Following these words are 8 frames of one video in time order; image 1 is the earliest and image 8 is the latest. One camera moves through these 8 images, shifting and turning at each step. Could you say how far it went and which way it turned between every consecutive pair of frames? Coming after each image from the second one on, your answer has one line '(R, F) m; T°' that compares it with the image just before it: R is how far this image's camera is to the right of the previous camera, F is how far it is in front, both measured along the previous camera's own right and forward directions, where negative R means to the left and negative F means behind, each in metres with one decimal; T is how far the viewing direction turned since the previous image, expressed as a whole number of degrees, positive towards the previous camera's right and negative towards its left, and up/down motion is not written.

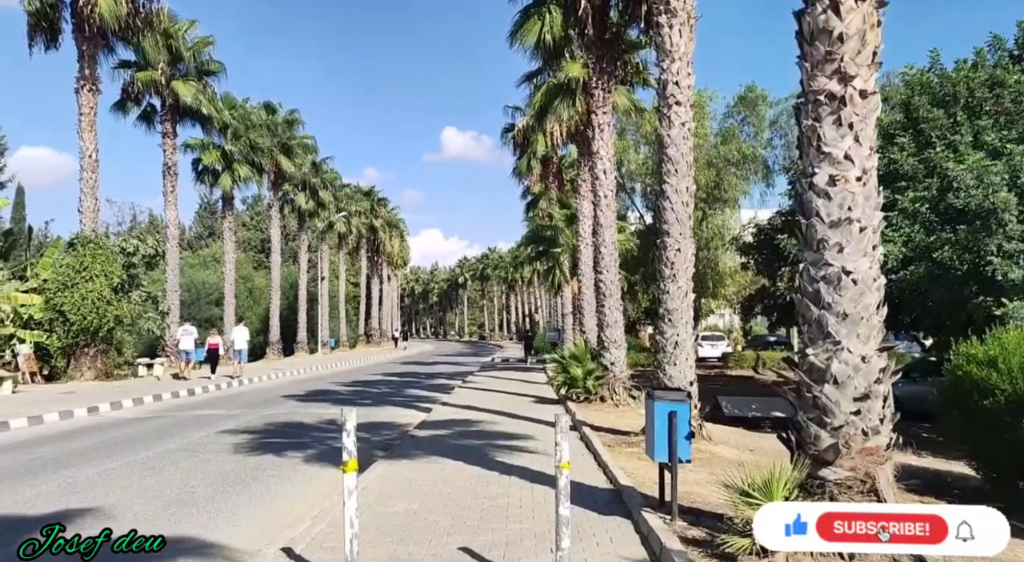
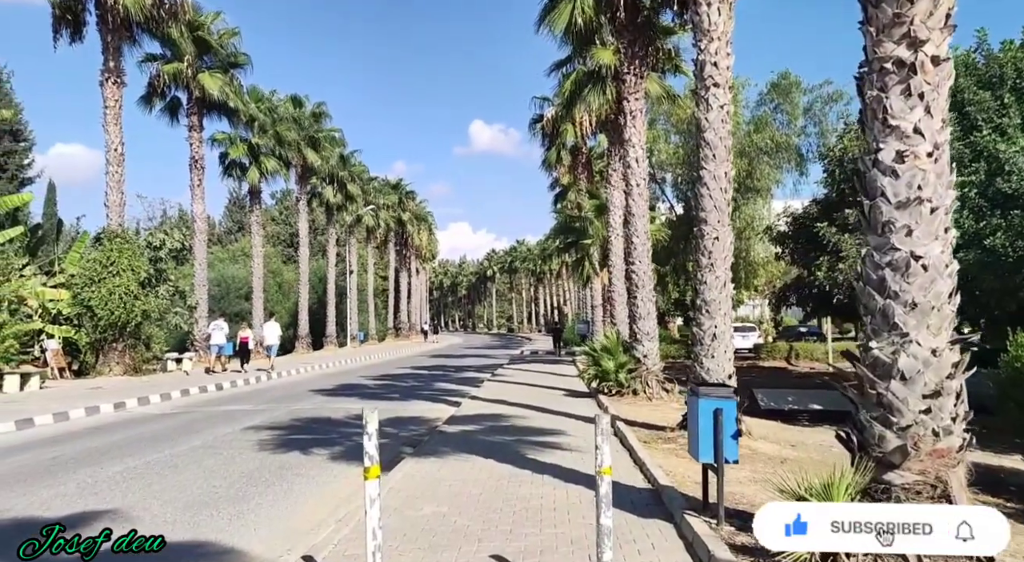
(-0.1, +0.5) m; -2°
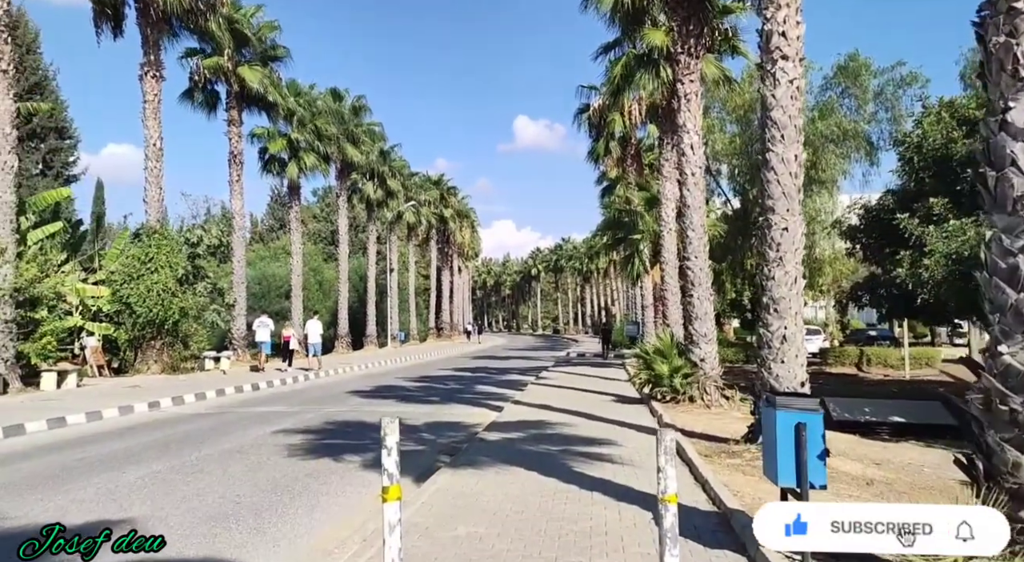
(0.0, +0.9) m; -4°
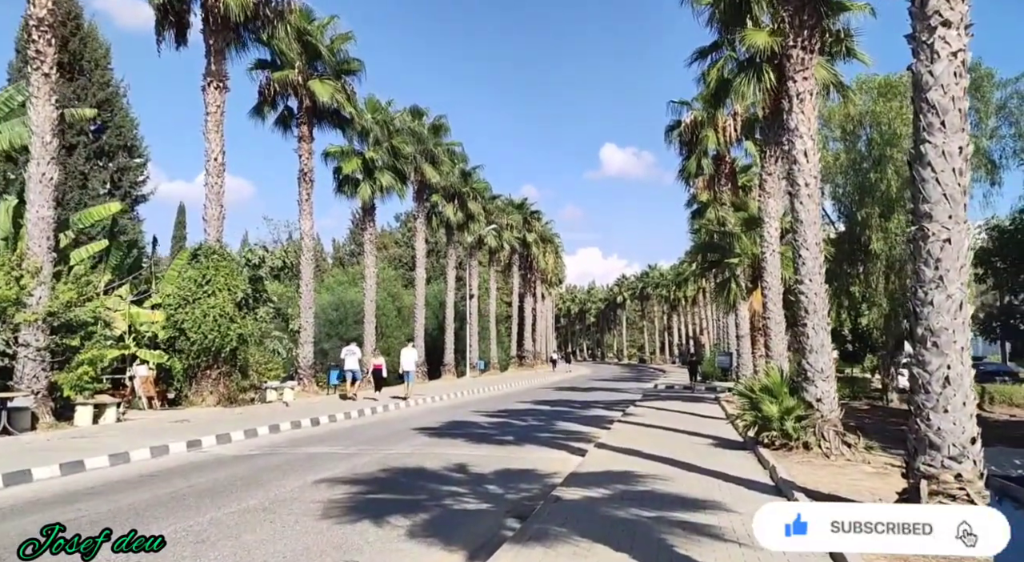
(-0.1, +1.7) m; -7°
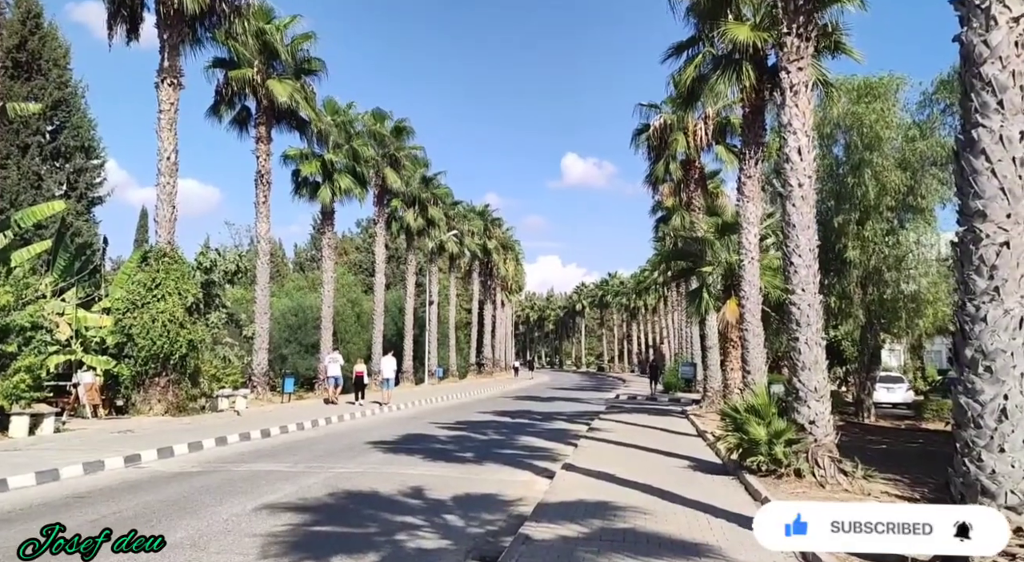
(-0.1, +0.8) m; +3°
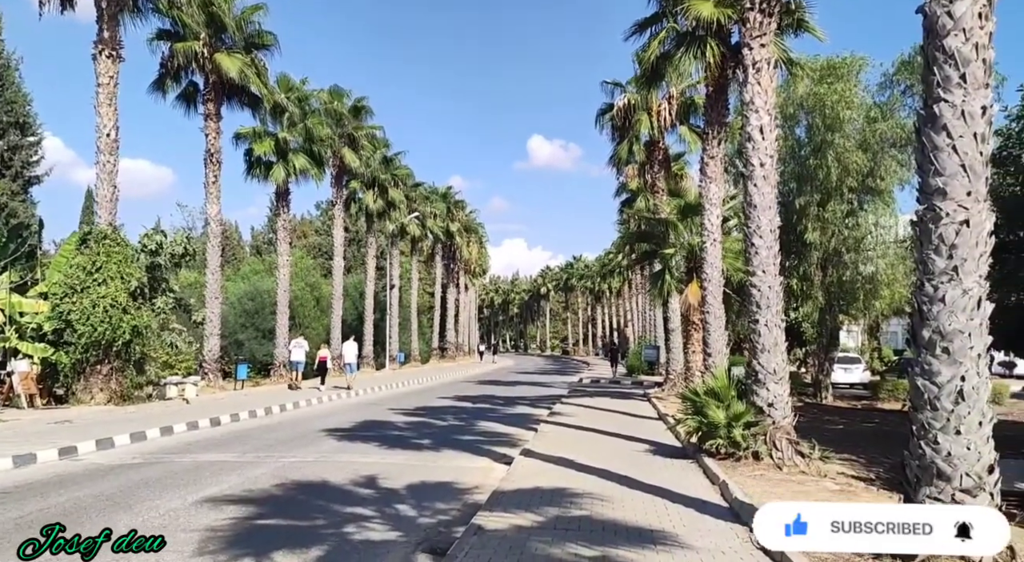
(+0.2, +0.3) m; +3°
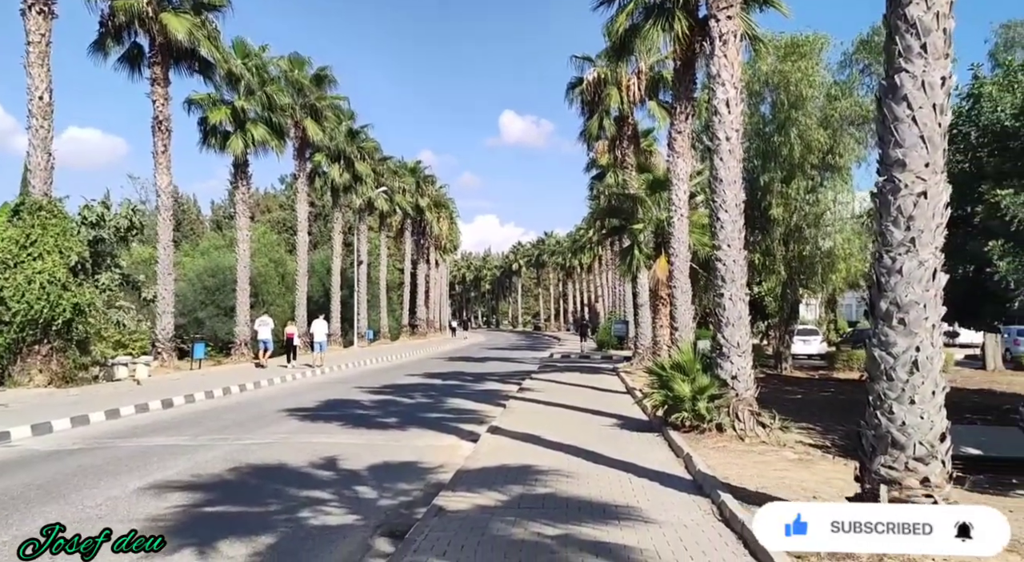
(+0.1, +0.2) m; +2°
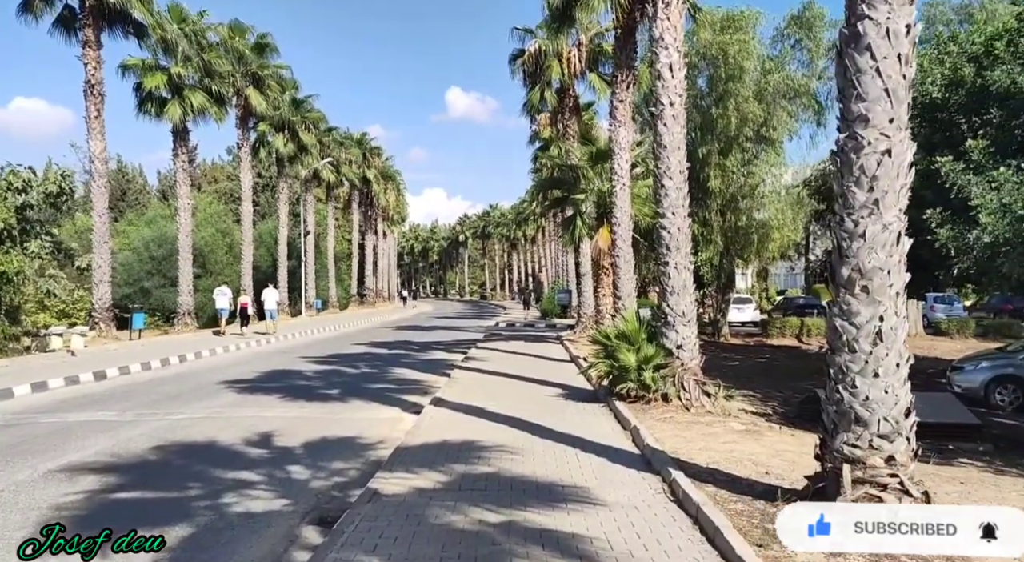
(+0.1, +0.5) m; +5°
